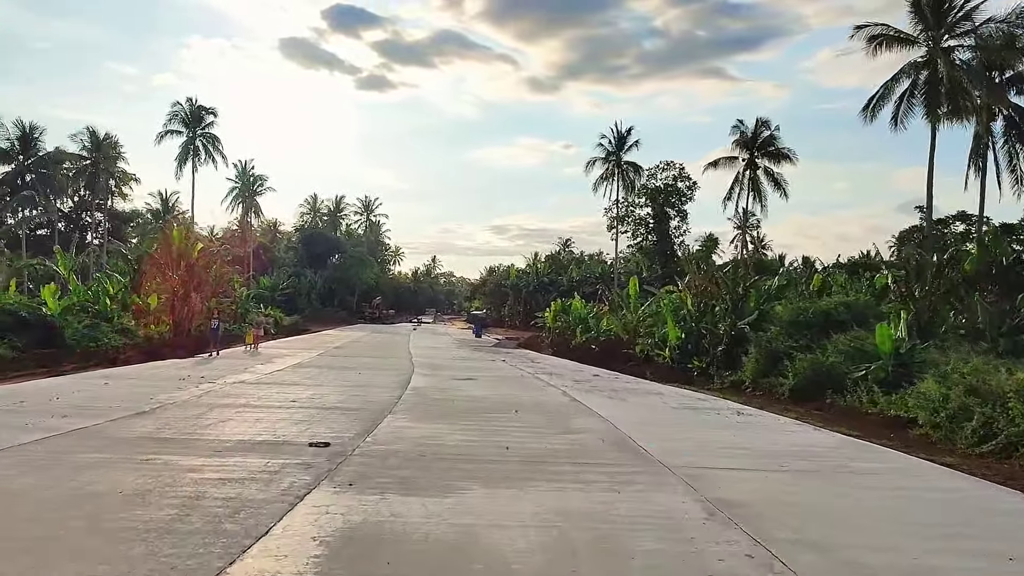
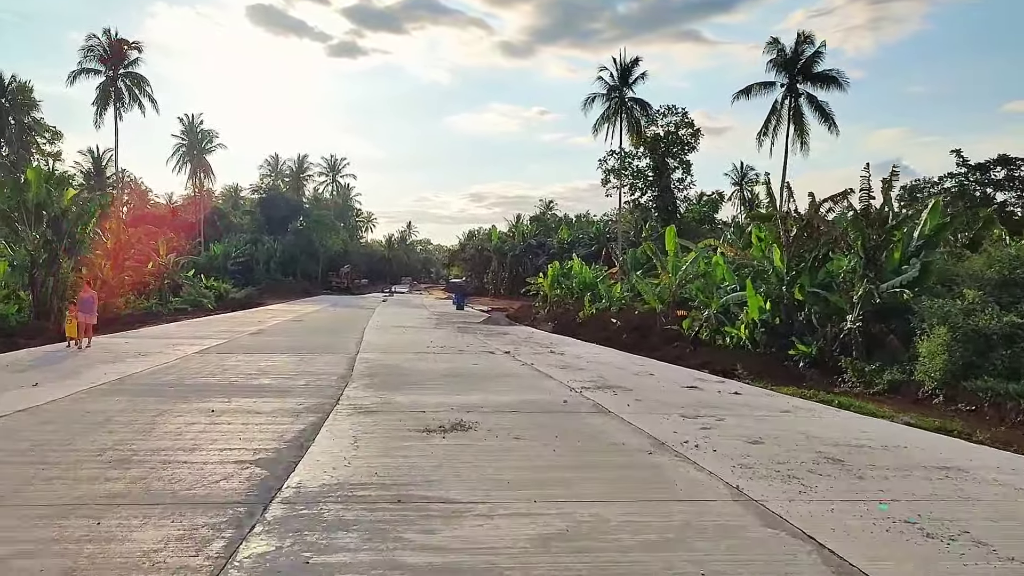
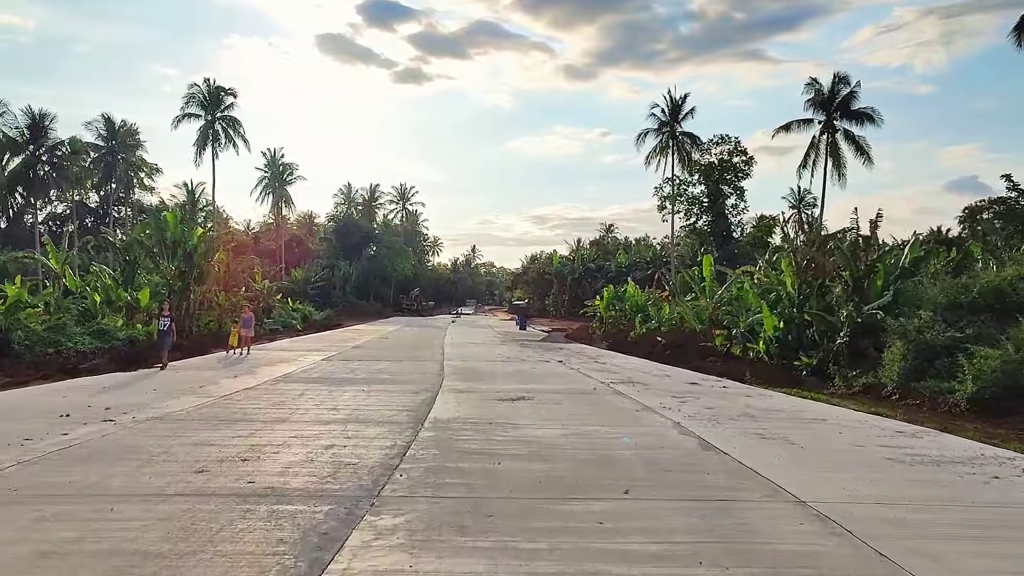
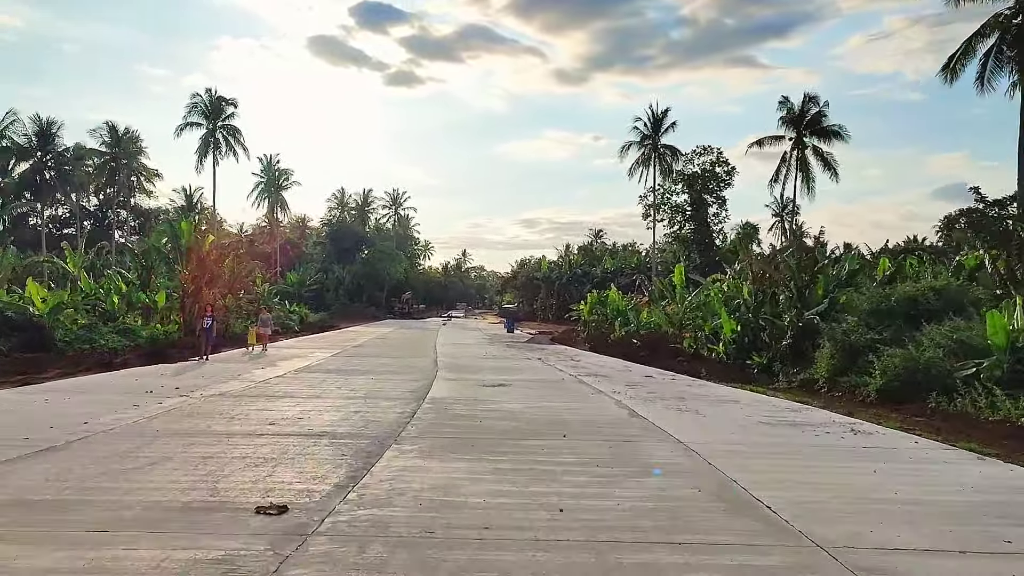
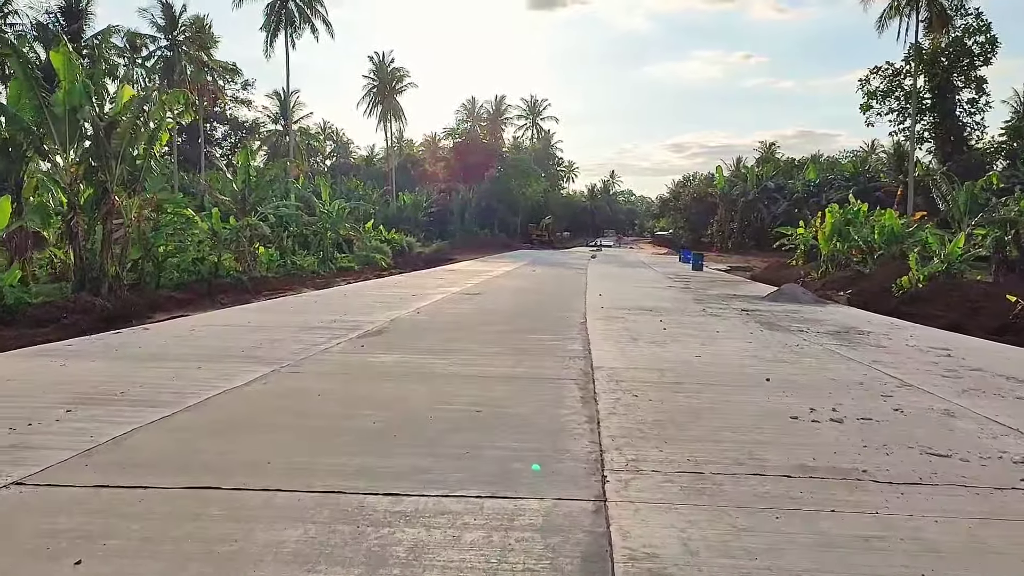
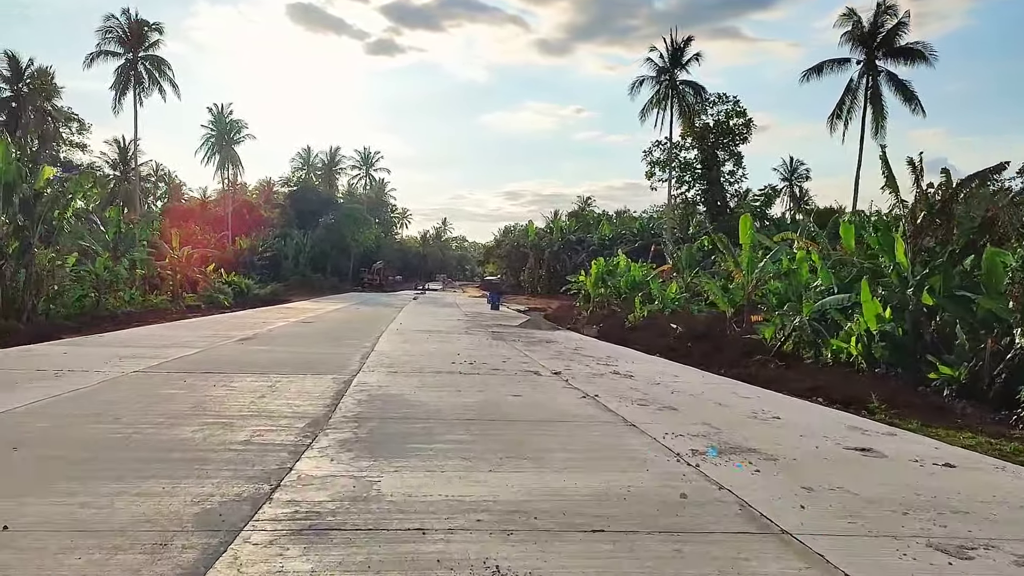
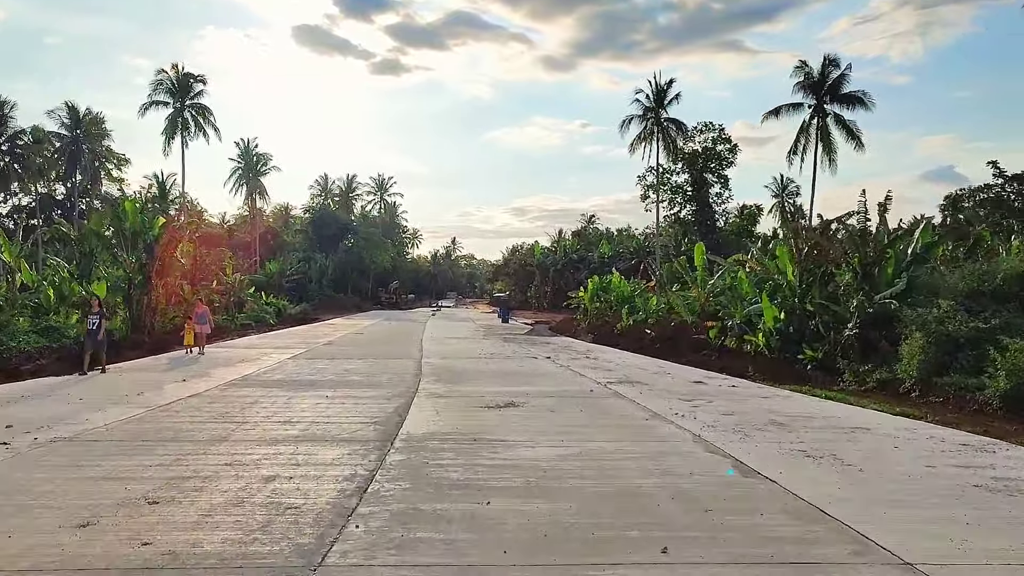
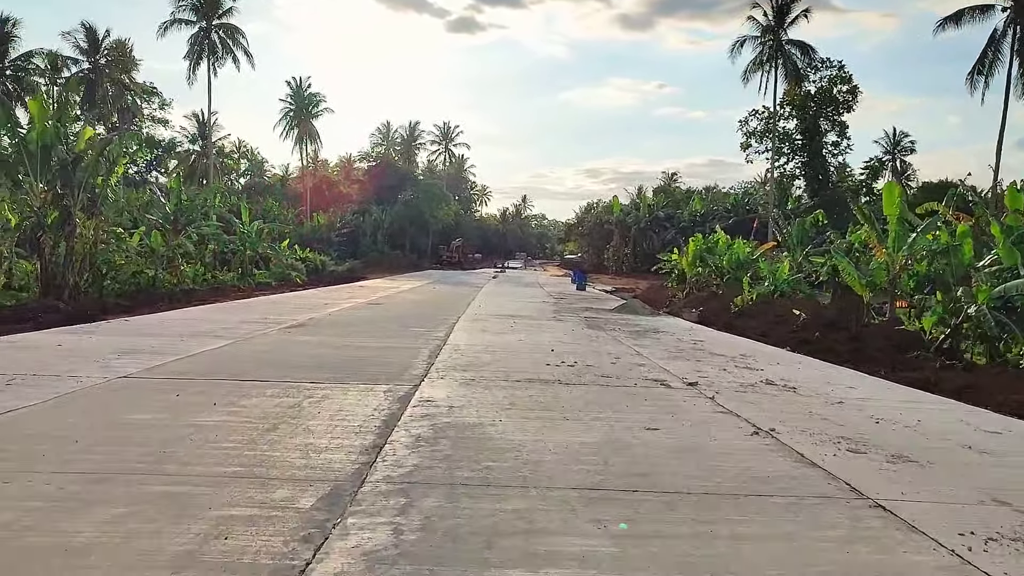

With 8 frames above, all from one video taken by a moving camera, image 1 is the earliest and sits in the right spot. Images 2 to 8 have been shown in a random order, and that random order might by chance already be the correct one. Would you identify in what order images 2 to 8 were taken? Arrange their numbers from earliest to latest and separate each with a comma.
4, 3, 7, 2, 6, 8, 5
